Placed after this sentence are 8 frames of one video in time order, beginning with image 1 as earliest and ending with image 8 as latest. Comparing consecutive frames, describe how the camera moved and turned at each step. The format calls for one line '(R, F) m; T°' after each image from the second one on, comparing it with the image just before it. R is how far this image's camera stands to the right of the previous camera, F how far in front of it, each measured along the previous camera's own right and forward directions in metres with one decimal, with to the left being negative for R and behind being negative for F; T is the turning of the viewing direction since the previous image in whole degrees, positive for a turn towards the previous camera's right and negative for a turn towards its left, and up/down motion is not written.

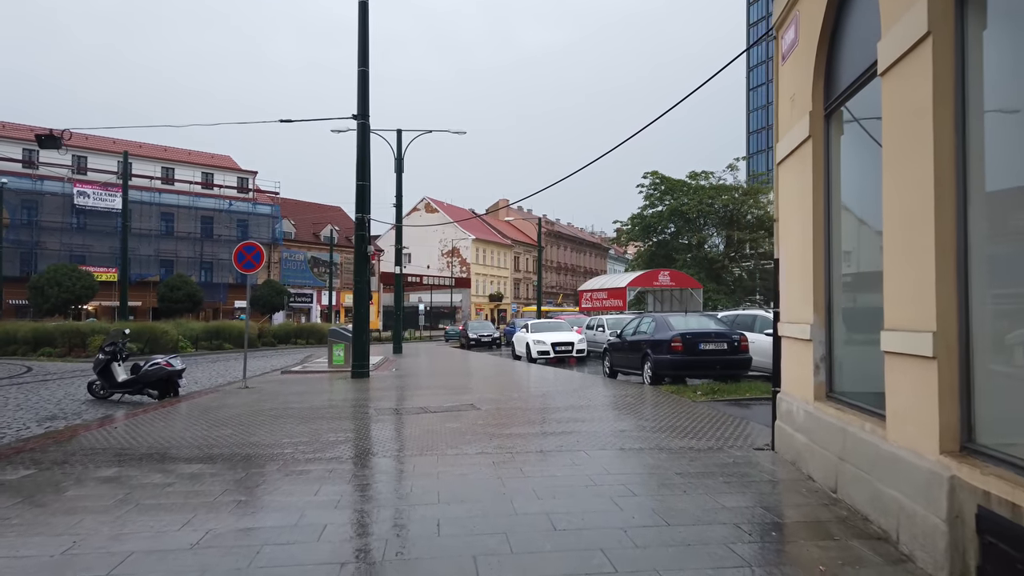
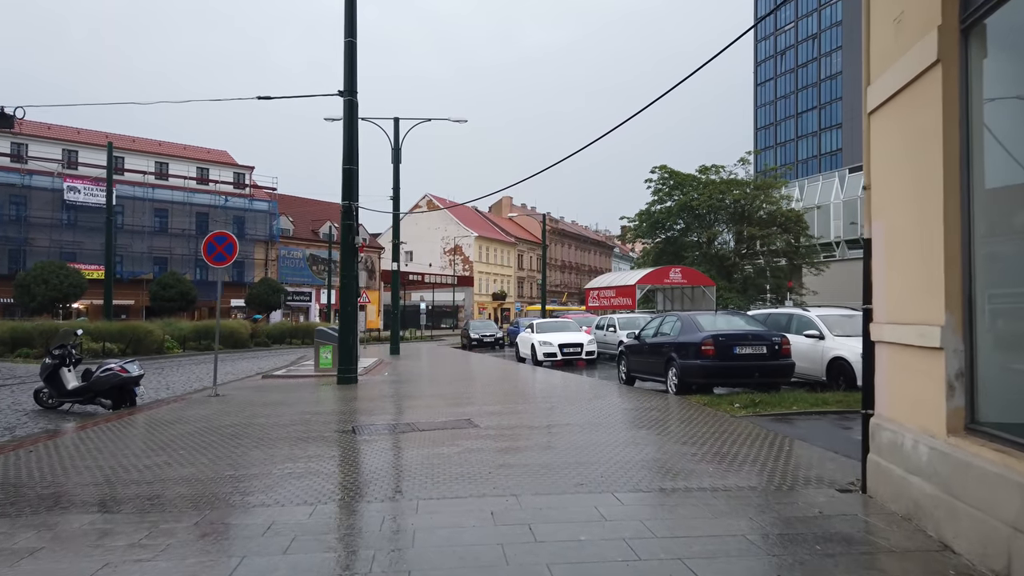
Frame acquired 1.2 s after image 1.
(0.0, +1.8) m; 0°
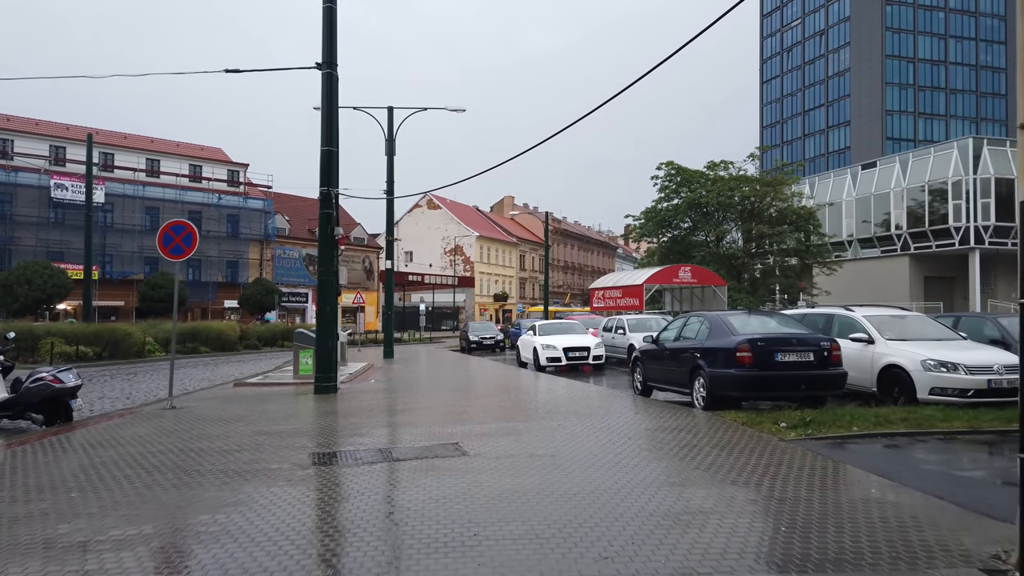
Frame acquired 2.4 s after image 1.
(+0.1, +1.8) m; 0°
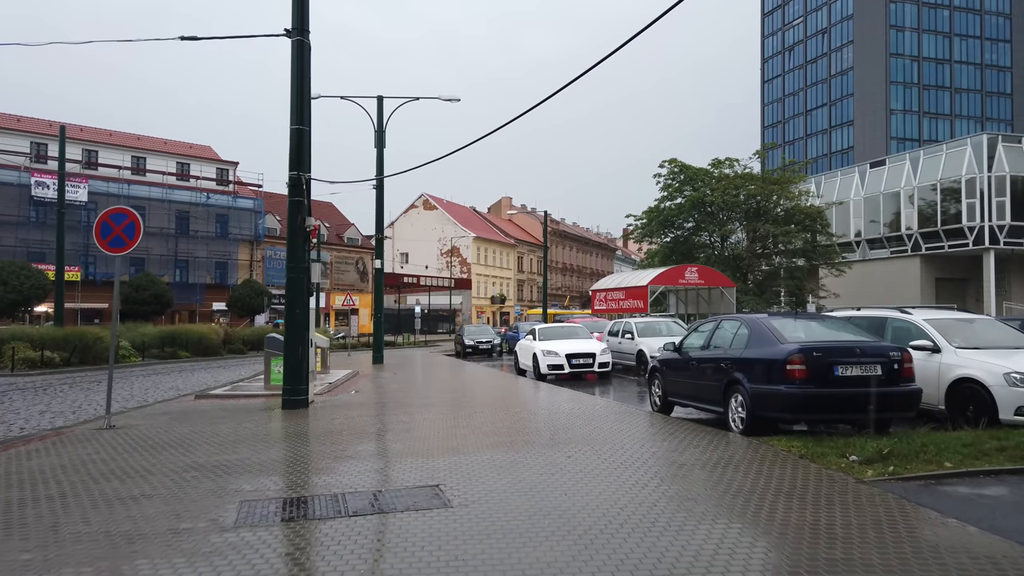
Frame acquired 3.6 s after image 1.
(0.0, +1.8) m; 0°
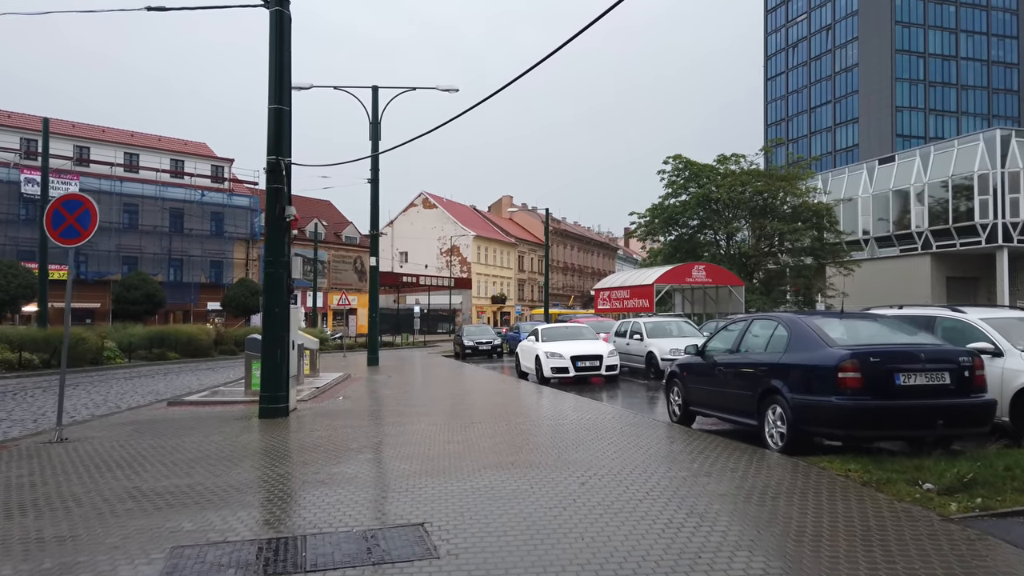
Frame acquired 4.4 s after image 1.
(0.0, +1.1) m; 0°
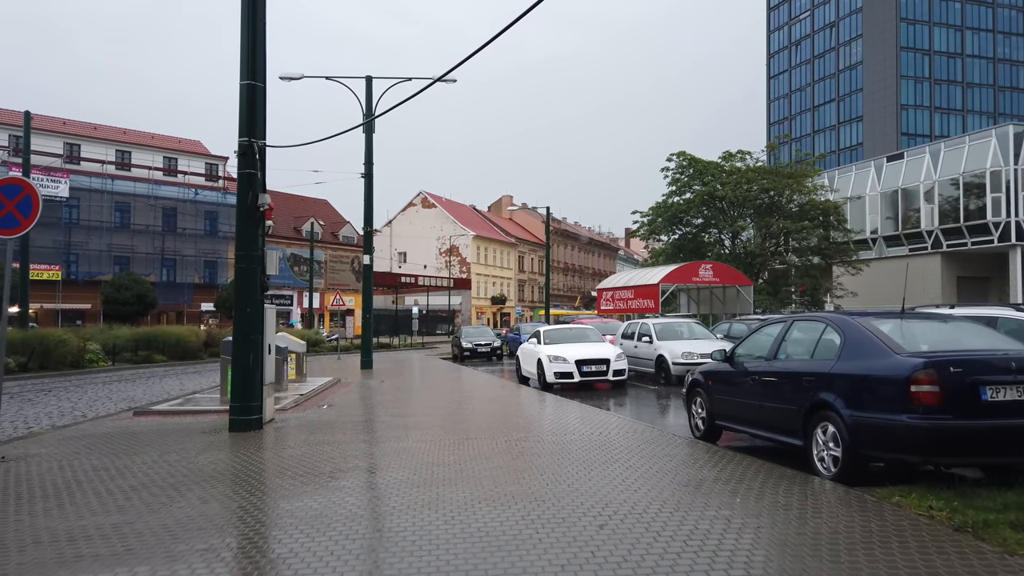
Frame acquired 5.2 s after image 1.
(0.0, +1.1) m; 0°
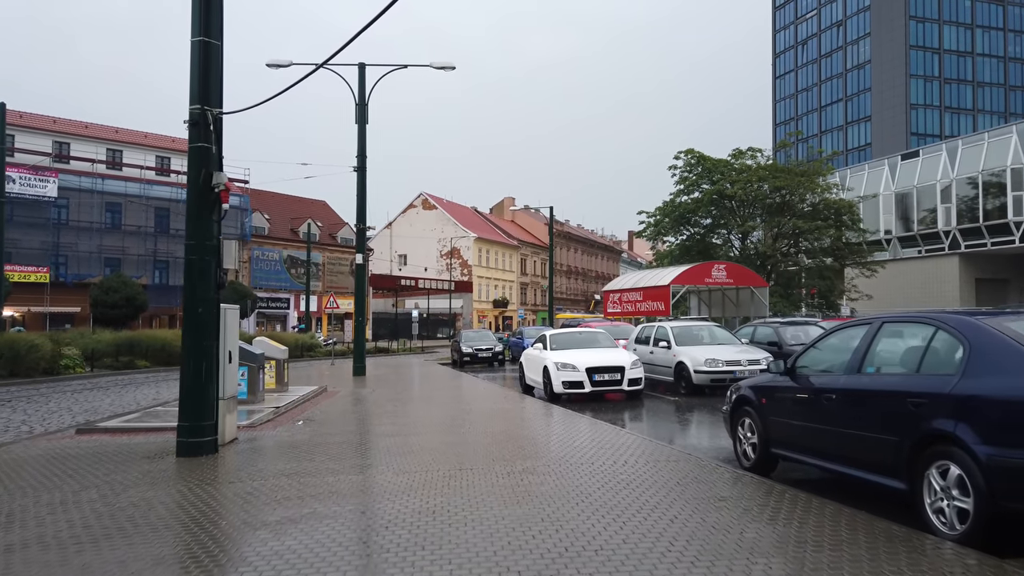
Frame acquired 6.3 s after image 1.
(0.0, +1.6) m; 0°
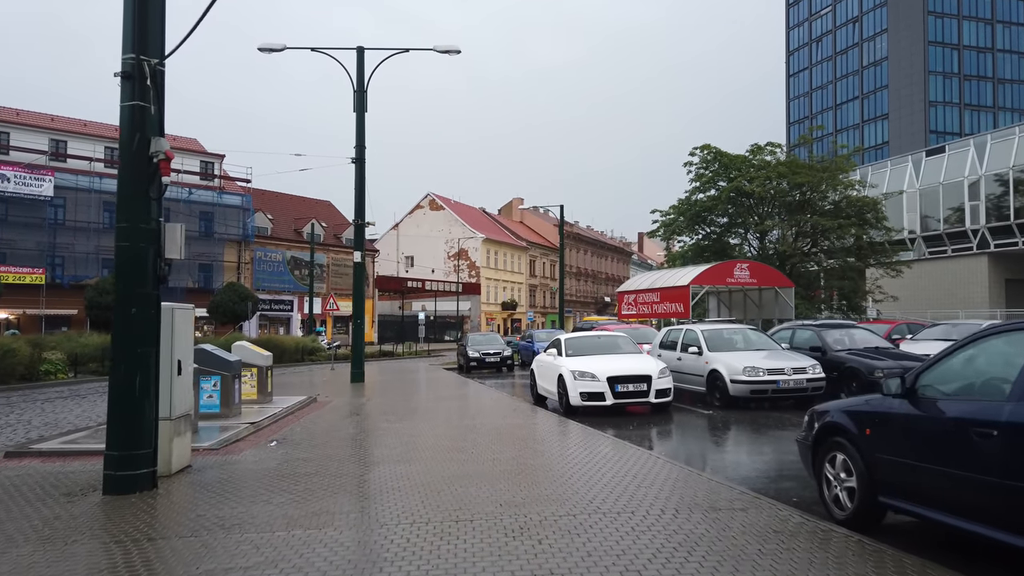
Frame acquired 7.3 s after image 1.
(0.0, +1.6) m; -1°
